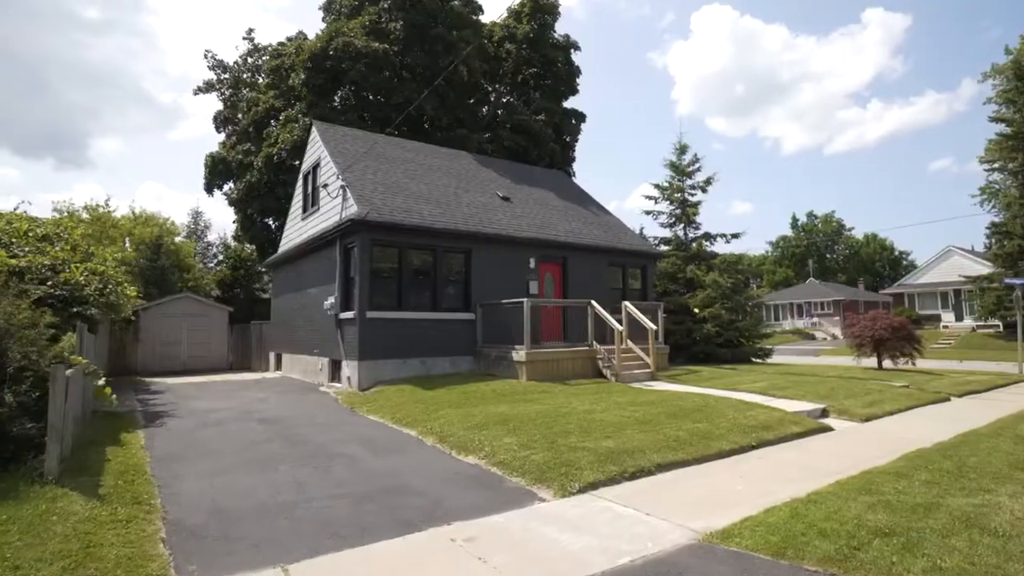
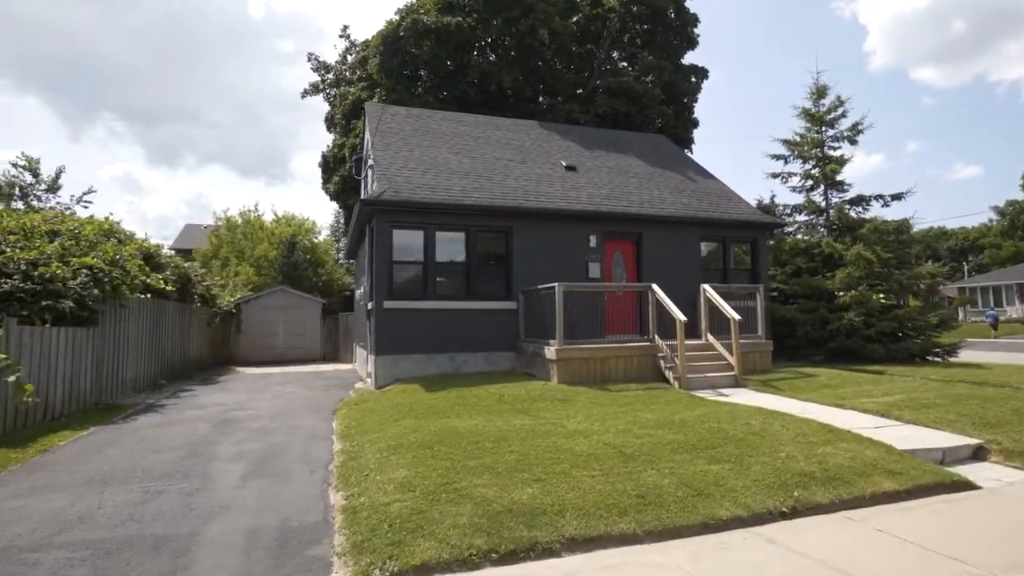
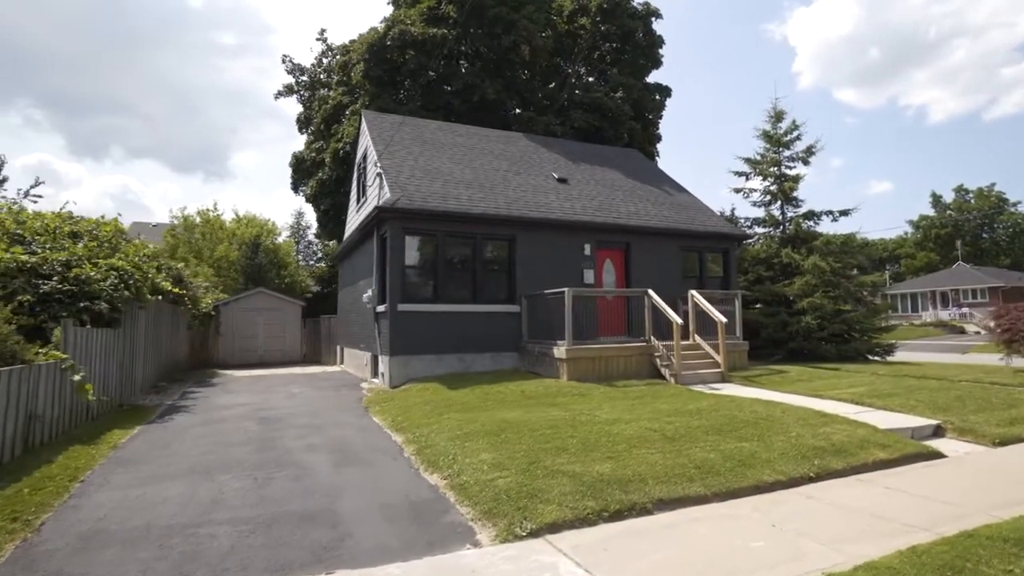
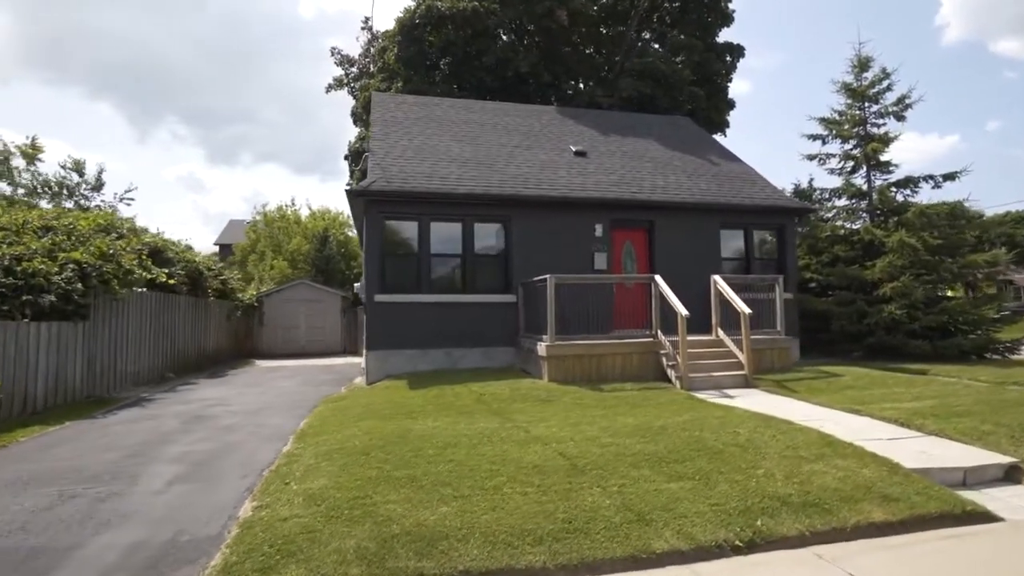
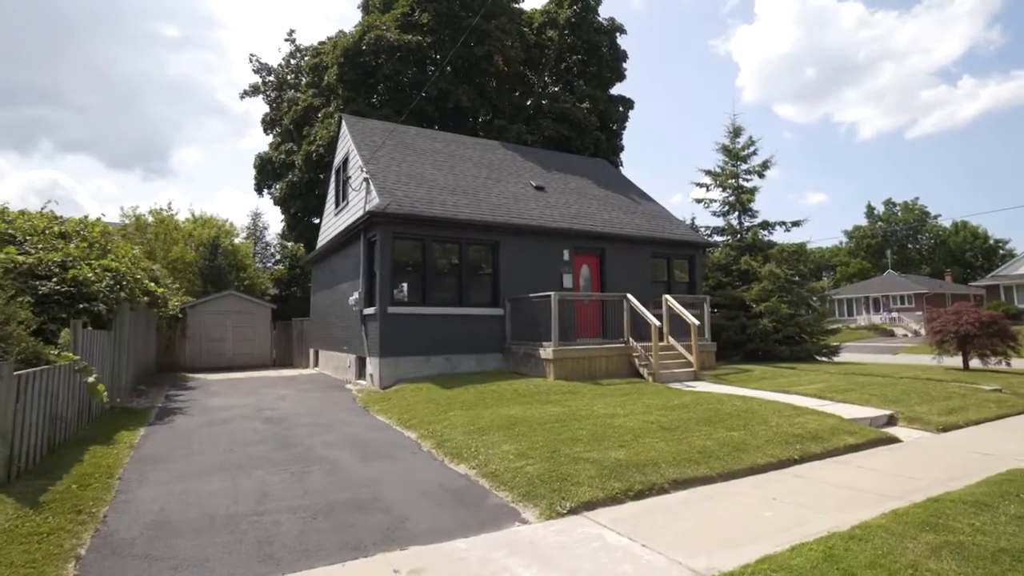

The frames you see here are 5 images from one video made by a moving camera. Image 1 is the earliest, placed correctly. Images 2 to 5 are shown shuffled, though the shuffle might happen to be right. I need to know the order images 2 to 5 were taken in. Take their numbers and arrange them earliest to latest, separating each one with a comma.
5, 3, 2, 4
